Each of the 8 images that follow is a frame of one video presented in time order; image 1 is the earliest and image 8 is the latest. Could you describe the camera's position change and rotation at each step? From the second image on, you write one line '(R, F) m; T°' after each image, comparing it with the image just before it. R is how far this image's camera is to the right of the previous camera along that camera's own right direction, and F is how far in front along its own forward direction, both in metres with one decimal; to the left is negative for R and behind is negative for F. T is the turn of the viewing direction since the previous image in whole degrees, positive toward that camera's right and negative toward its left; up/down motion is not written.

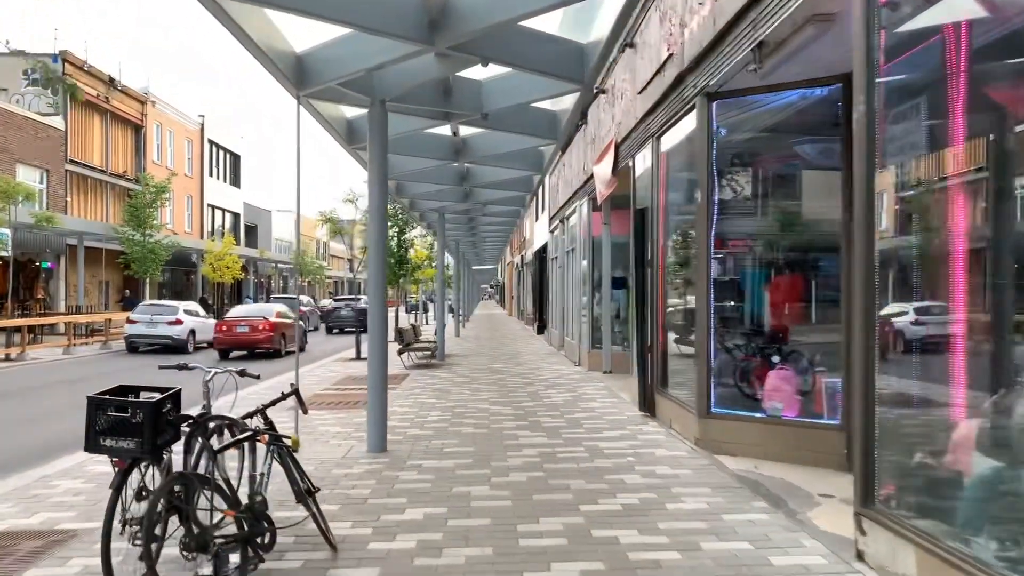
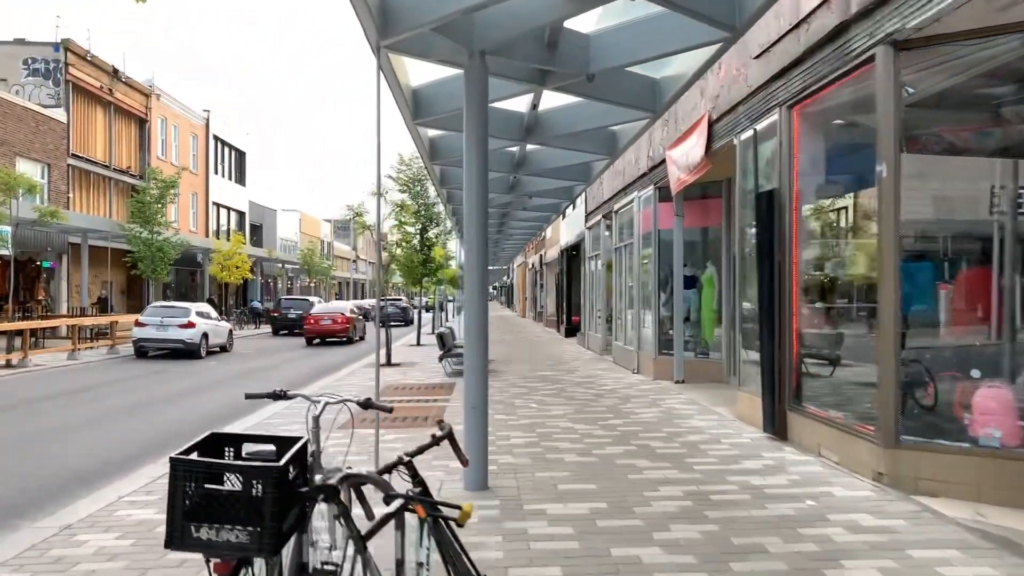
(-1.0, +1.5) m; 0°
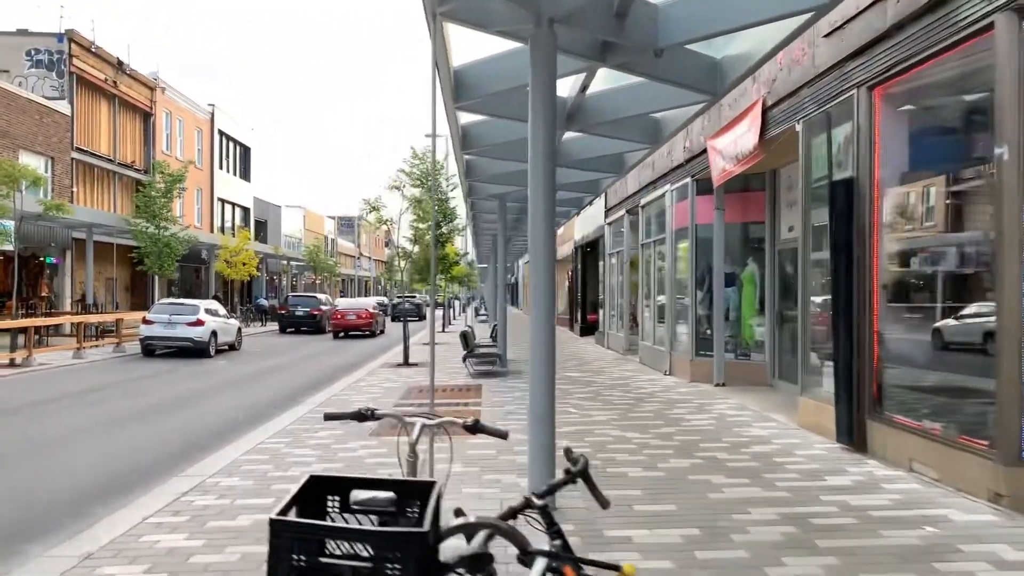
(-0.5, +0.7) m; 0°
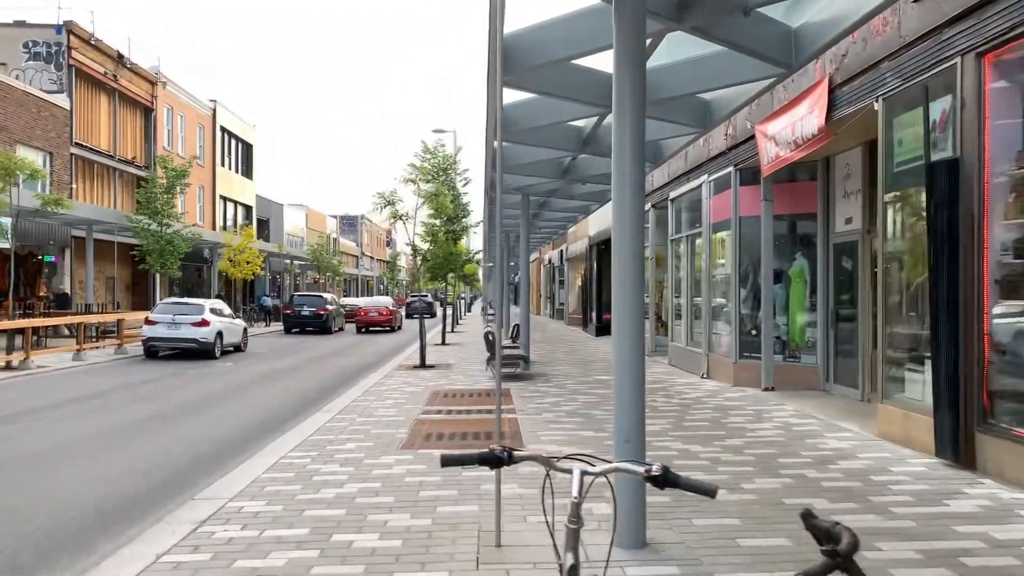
(-0.4, +0.9) m; 0°
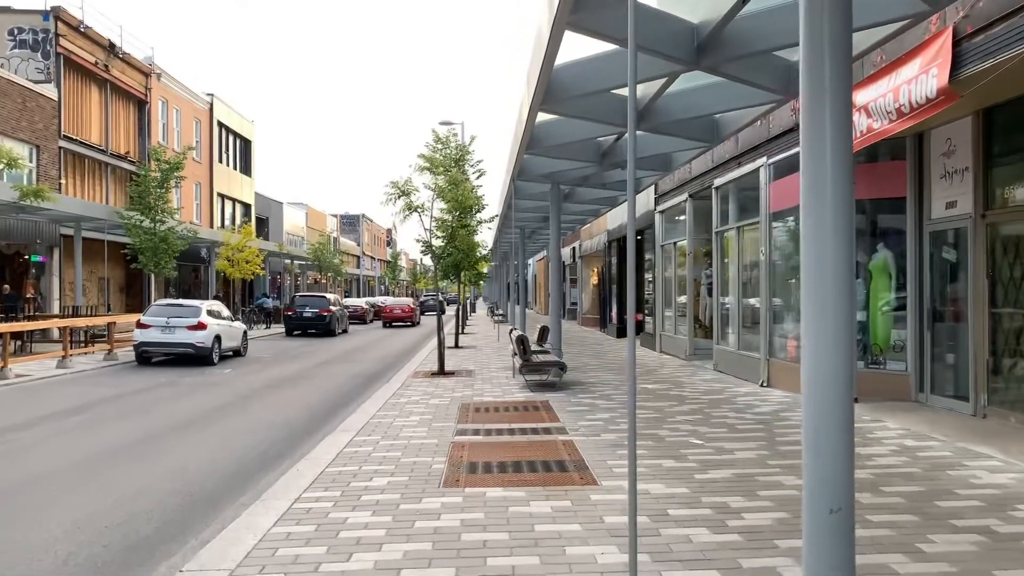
(-0.5, +1.5) m; 0°
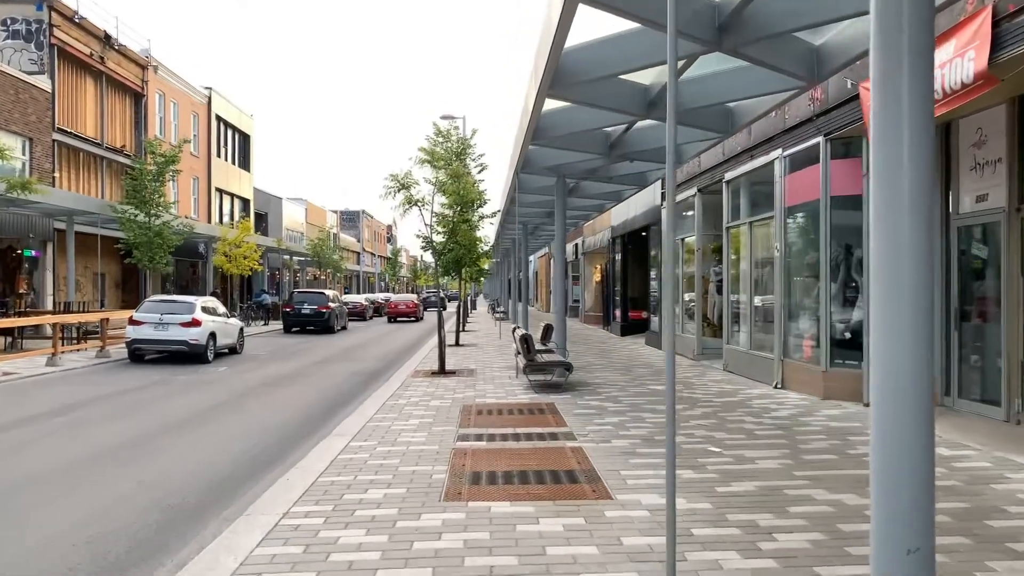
(0.0, +0.5) m; 0°
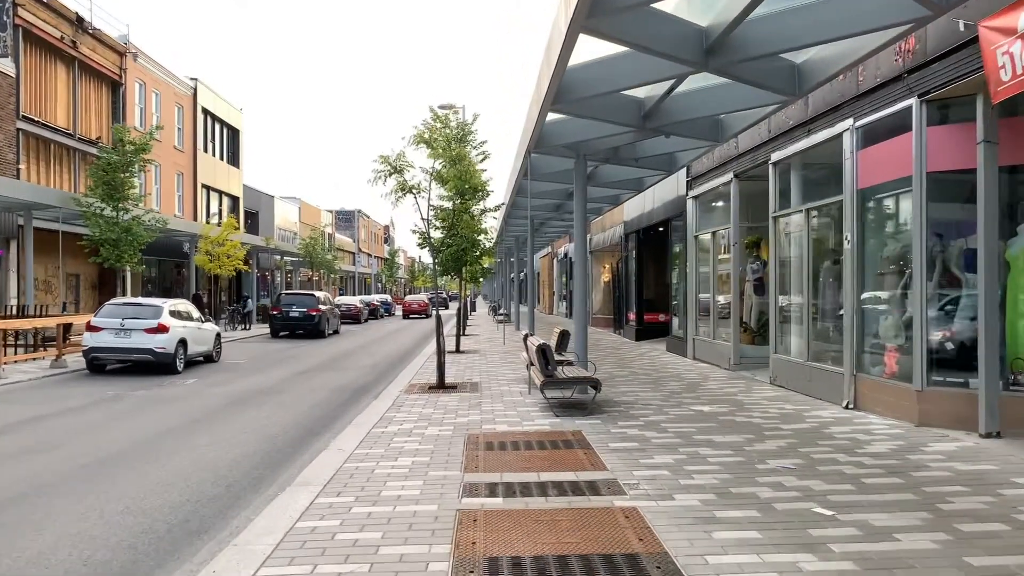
(-0.2, +2.1) m; 0°
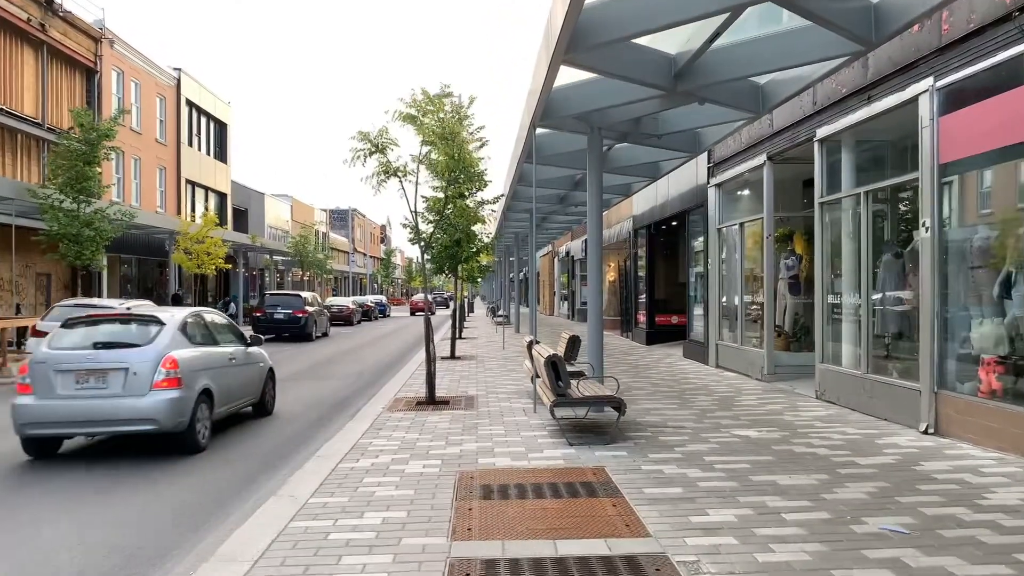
(0.0, +1.8) m; 0°
